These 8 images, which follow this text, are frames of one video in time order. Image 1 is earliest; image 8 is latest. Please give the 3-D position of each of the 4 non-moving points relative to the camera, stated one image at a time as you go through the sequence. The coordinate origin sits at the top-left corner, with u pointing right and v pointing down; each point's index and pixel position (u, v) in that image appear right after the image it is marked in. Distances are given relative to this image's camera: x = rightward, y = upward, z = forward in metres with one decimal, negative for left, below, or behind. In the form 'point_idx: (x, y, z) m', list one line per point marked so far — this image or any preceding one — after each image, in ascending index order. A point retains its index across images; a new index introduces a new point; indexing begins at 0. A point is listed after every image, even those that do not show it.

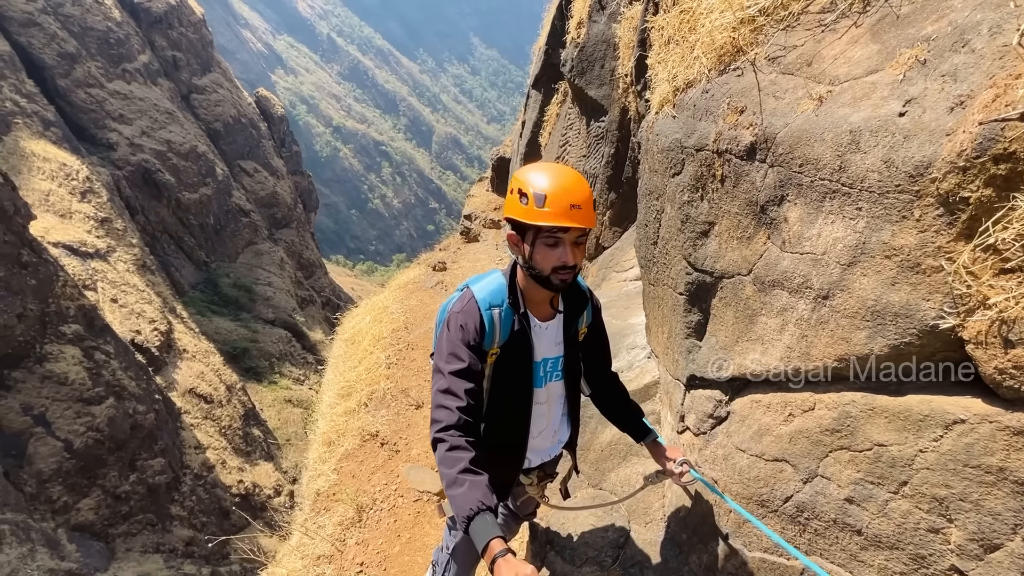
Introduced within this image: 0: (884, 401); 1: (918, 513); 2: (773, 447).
0: (+1.3, -0.4, +1.7) m
1: (+1.4, -0.8, +1.7) m
2: (+1.1, -0.7, +2.1) m
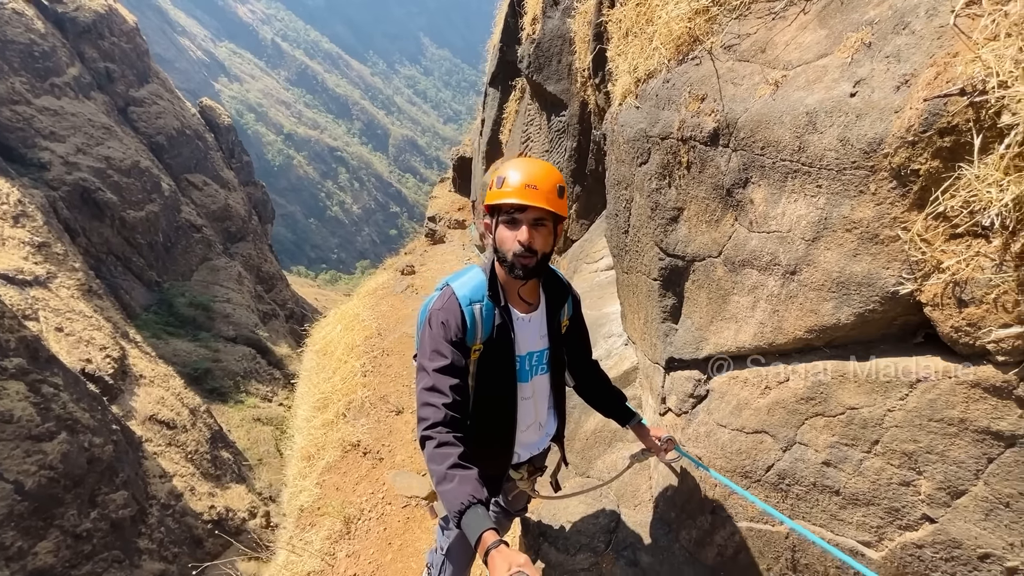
0: (+1.3, -0.3, +1.8) m
1: (+1.4, -0.7, +1.8) m
2: (+1.1, -0.6, +2.2) m
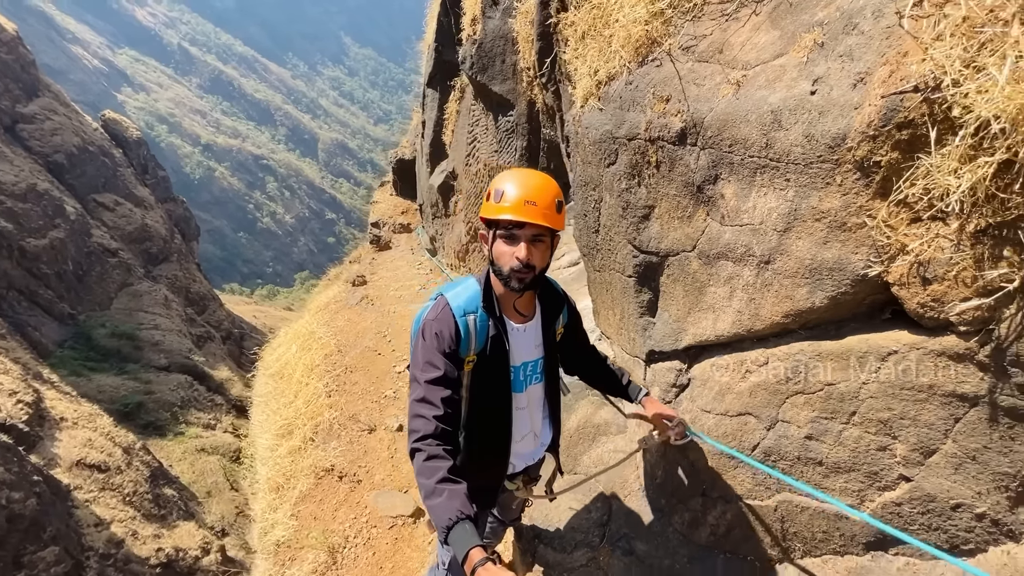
0: (+1.3, -0.2, +1.9) m
1: (+1.4, -0.6, +1.9) m
2: (+1.1, -0.5, +2.3) m
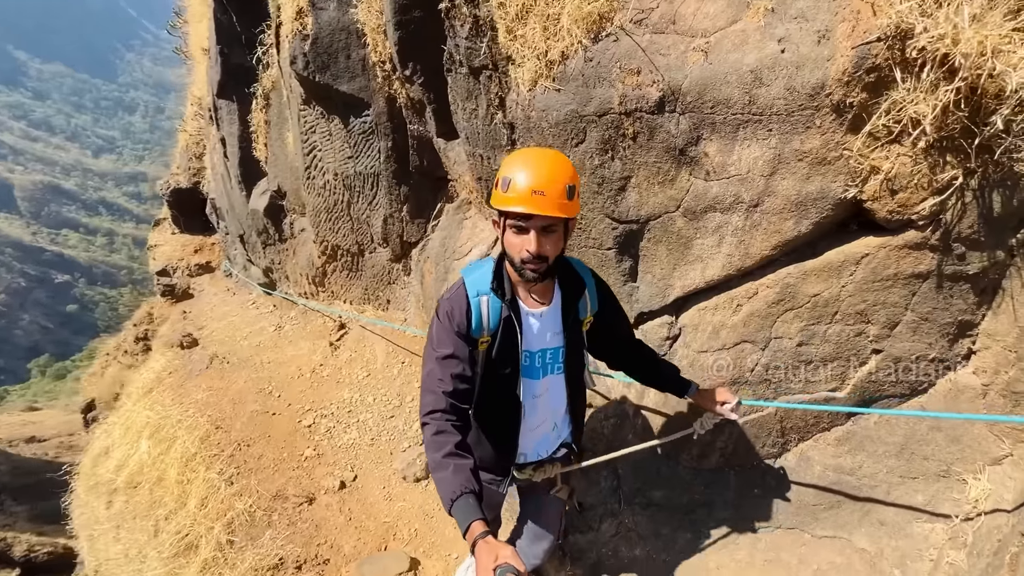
0: (+1.4, +0.1, +2.3) m
1: (+1.6, -0.2, +2.4) m
2: (+1.2, -0.3, +2.6) m
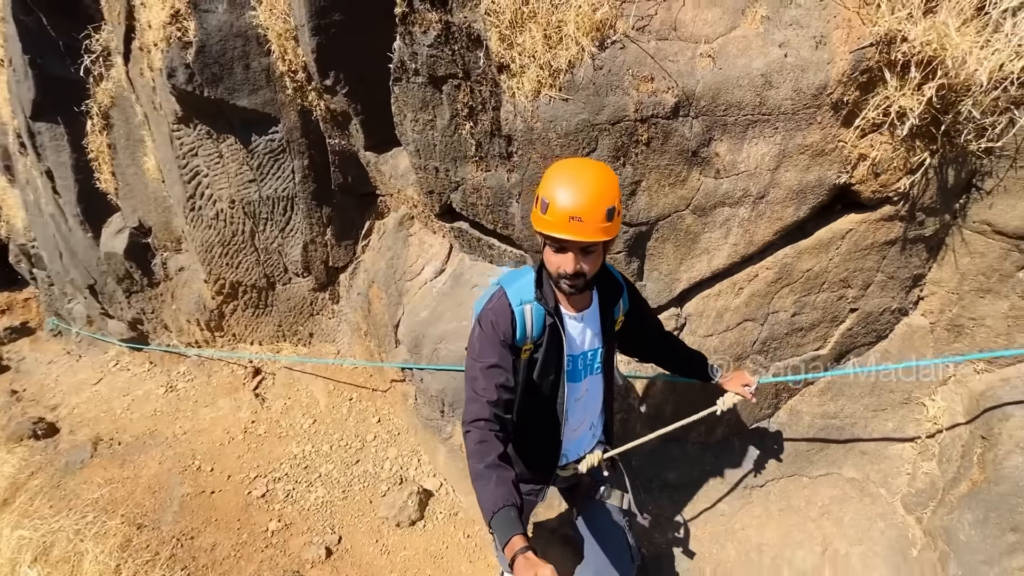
0: (+1.6, +0.2, +2.6) m
1: (+1.8, 0.0, +2.7) m
2: (+1.3, -0.2, +2.8) m
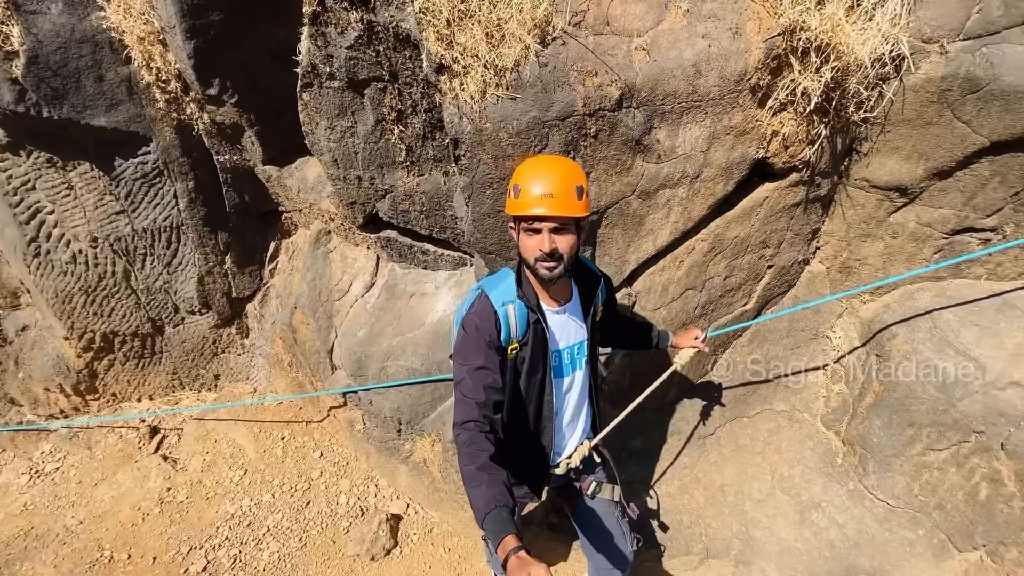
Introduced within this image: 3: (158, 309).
0: (+1.3, +0.4, +2.9) m
1: (+1.5, +0.2, +3.1) m
2: (+1.1, 0.0, +3.0) m
3: (-3.2, -0.2, +4.4) m
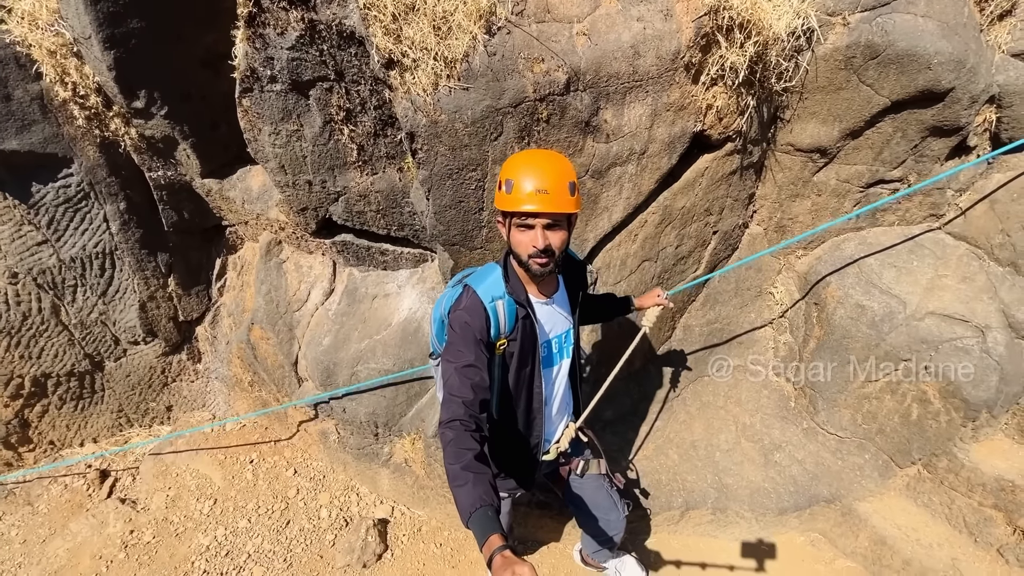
0: (+1.0, +0.7, +3.1) m
1: (+1.3, +0.4, +3.3) m
2: (+0.8, +0.2, +3.2) m
3: (-3.5, -0.5, +4.1) m
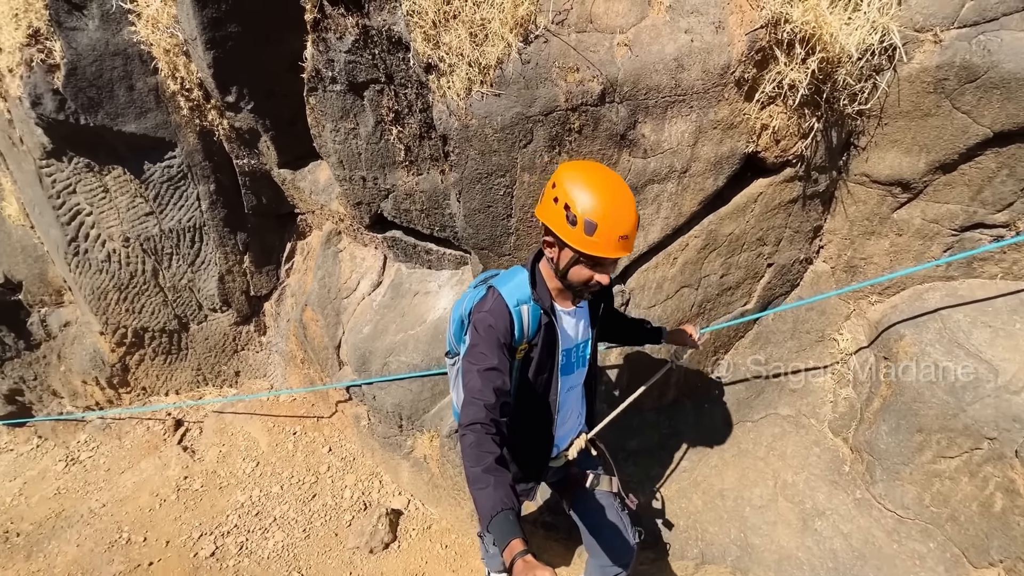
0: (+1.3, +0.5, +2.8) m
1: (+1.5, +0.2, +3.0) m
2: (+1.0, 0.0, +3.0) m
3: (-3.2, -0.2, +4.7) m
